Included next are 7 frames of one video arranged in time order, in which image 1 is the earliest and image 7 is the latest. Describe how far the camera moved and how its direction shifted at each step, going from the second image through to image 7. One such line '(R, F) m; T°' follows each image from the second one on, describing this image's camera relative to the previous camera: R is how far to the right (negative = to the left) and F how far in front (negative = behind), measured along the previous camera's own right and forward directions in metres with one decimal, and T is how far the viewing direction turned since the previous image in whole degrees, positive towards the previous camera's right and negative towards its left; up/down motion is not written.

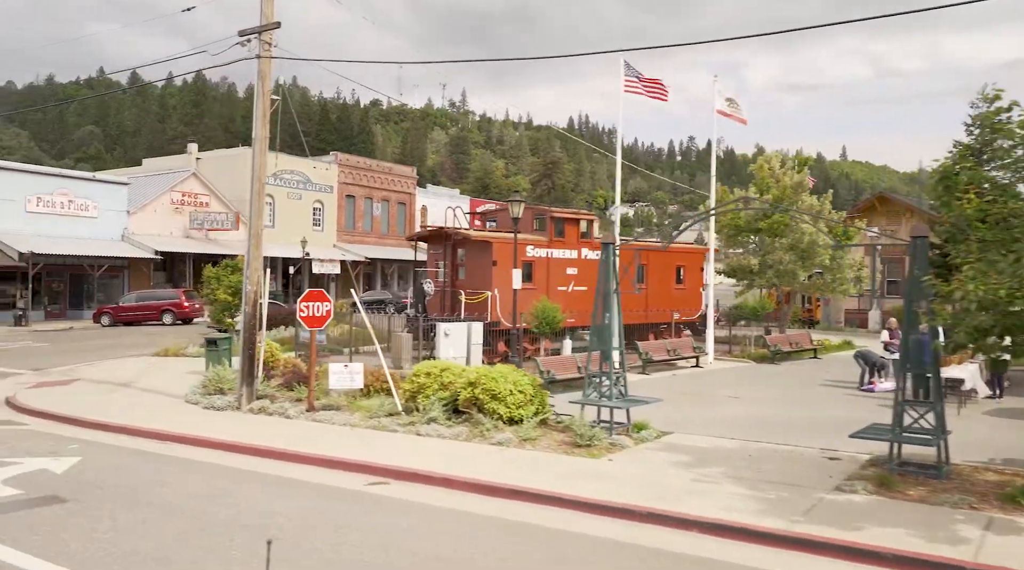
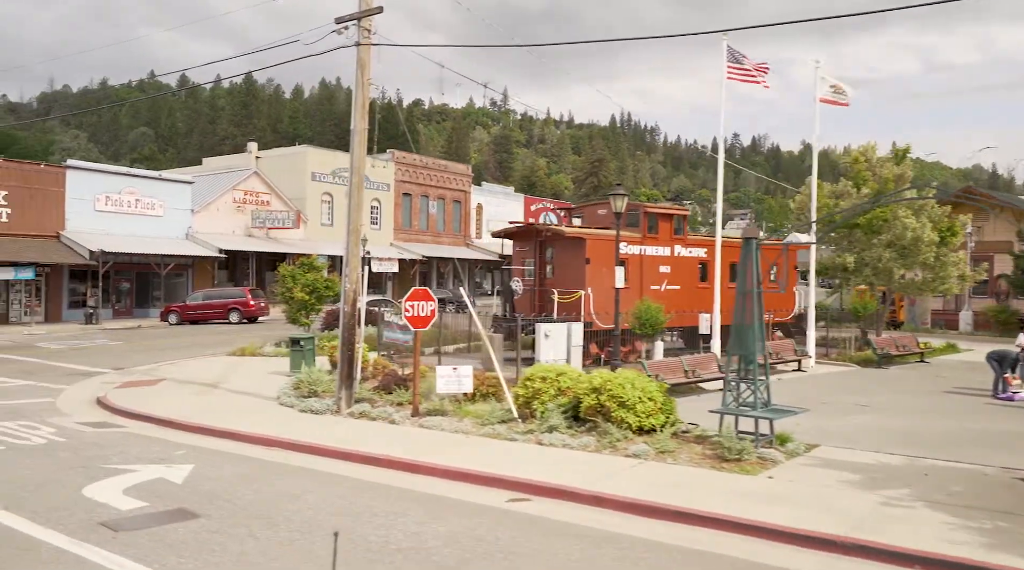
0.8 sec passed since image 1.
(-1.0, +0.6) m; -3°
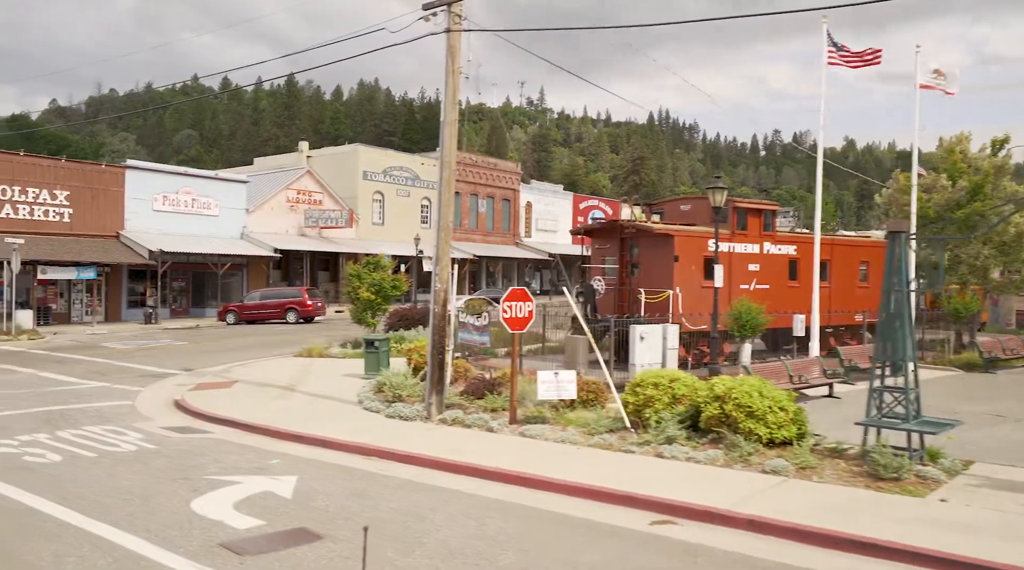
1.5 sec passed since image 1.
(-0.9, +0.7) m; -3°
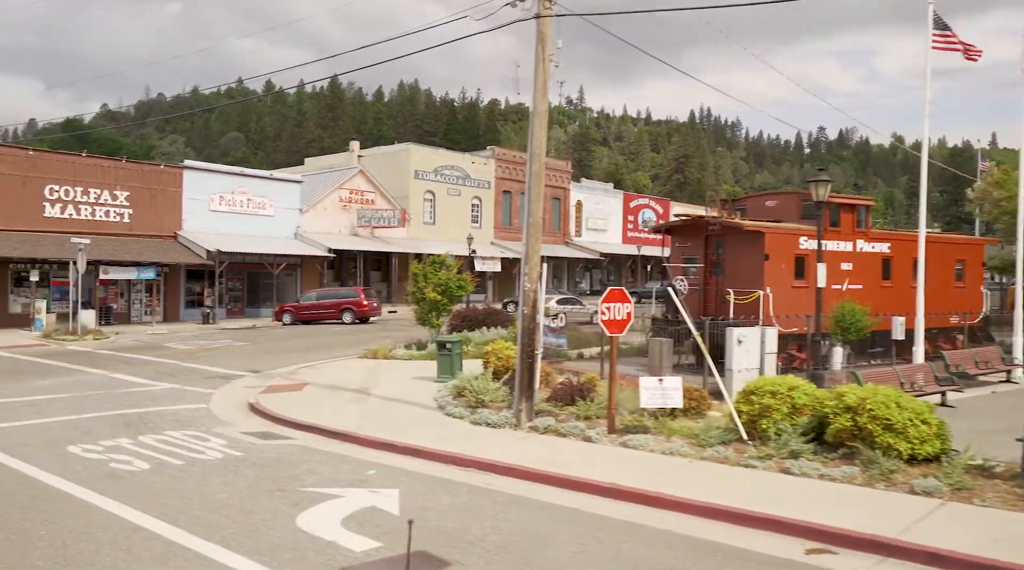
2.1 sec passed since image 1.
(-0.8, +0.6) m; -3°
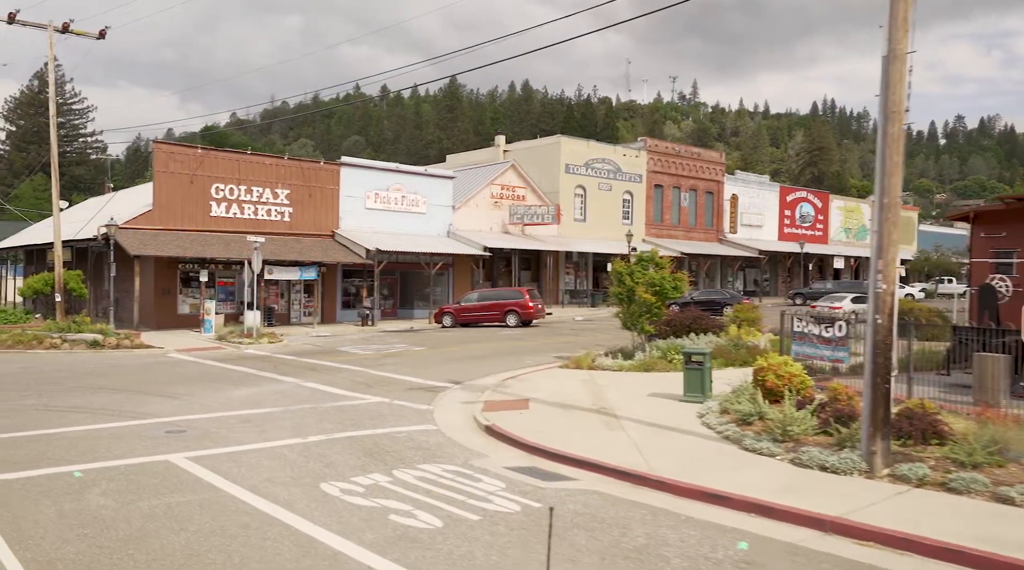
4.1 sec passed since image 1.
(-2.7, +2.5) m; -8°
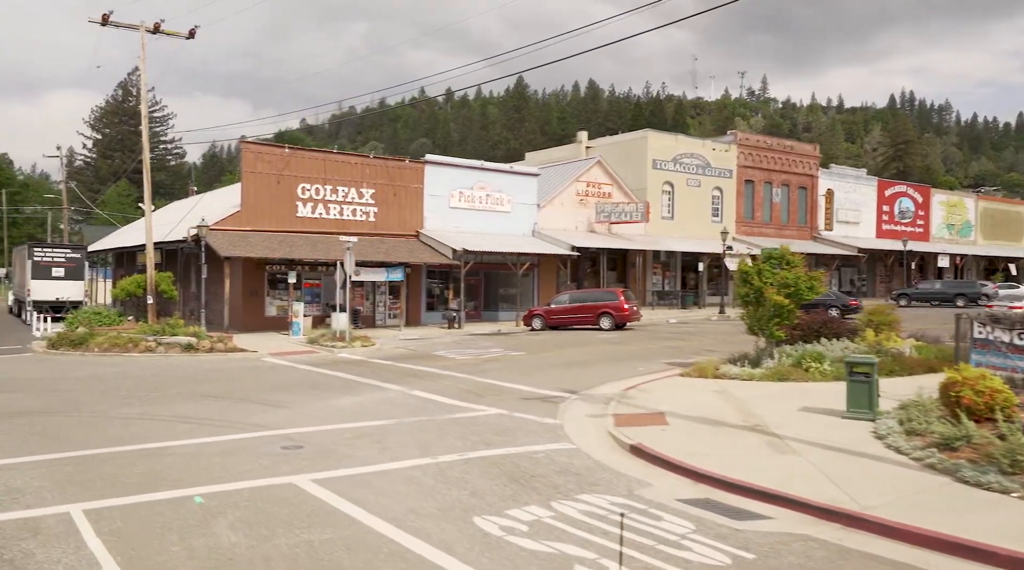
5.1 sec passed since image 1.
(-1.2, +1.5) m; -4°
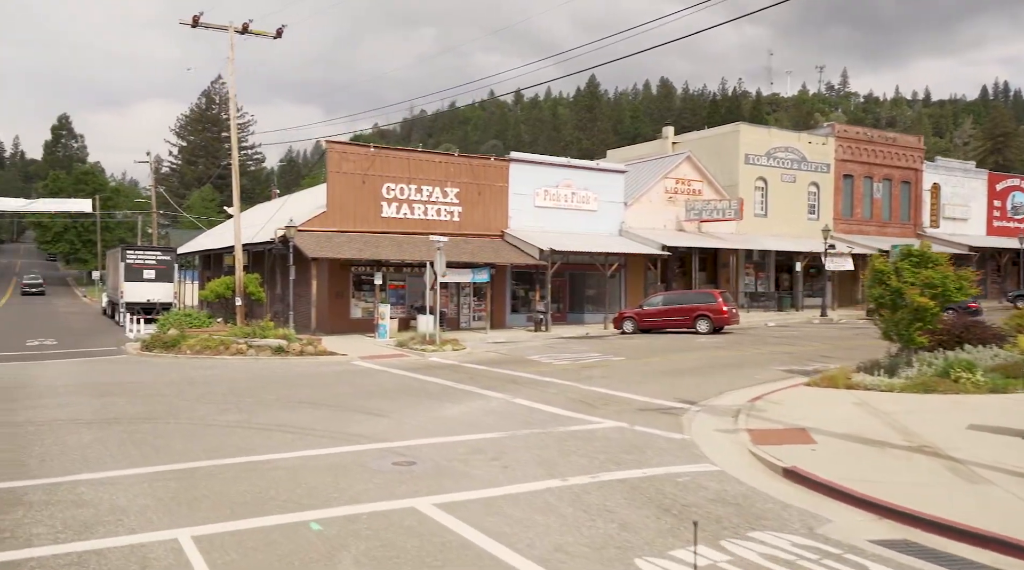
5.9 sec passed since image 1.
(-0.8, +1.3) m; -5°
